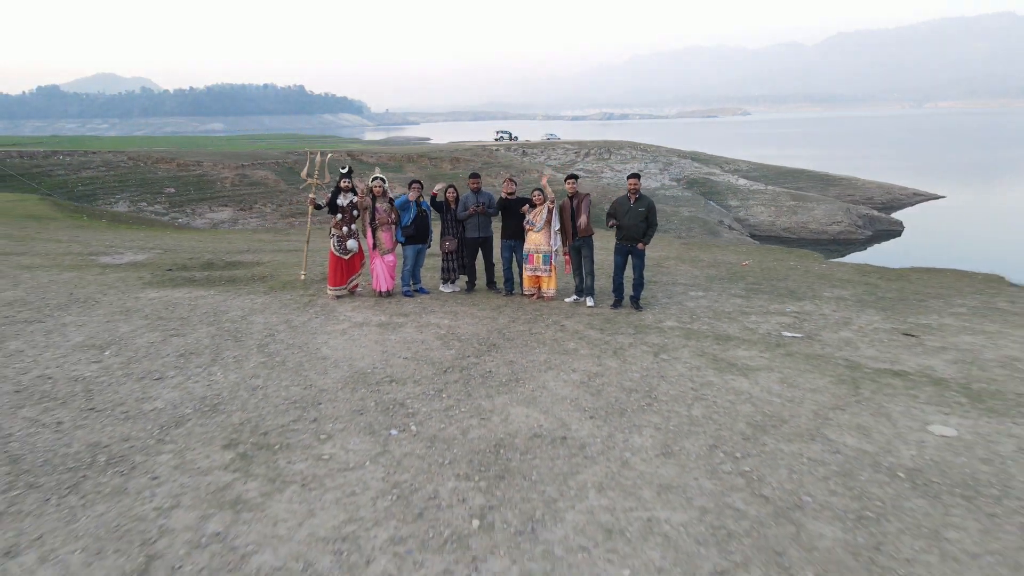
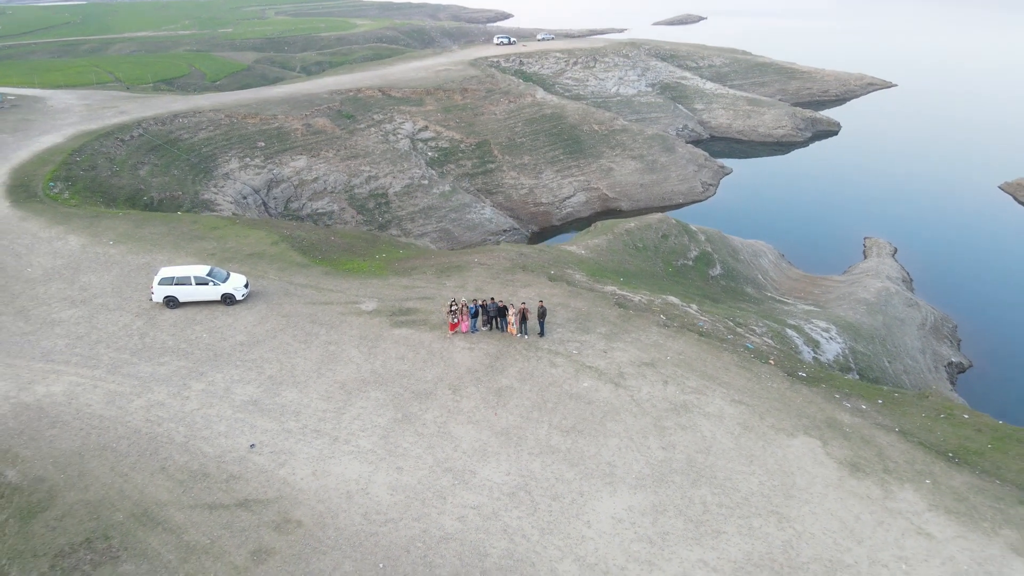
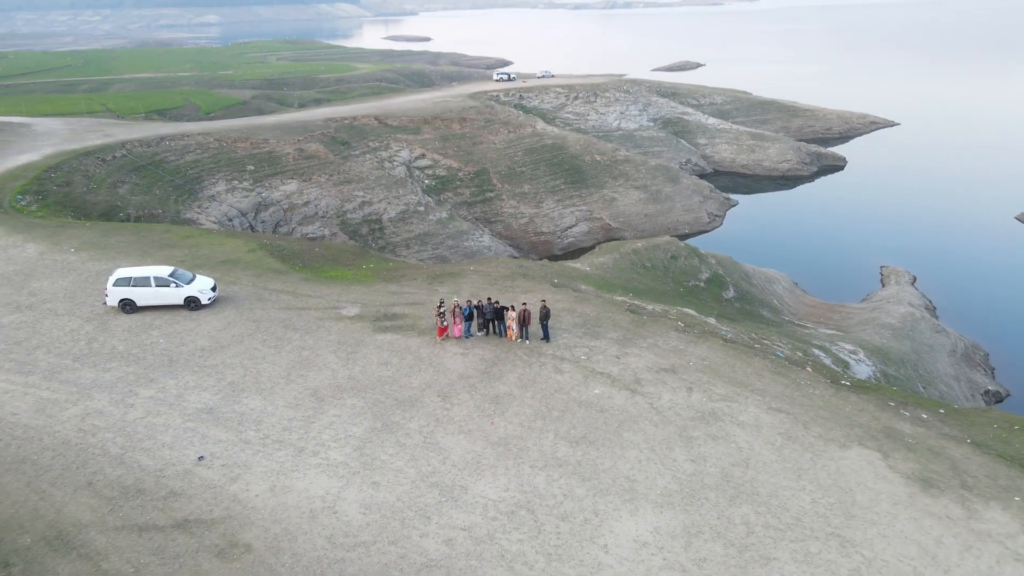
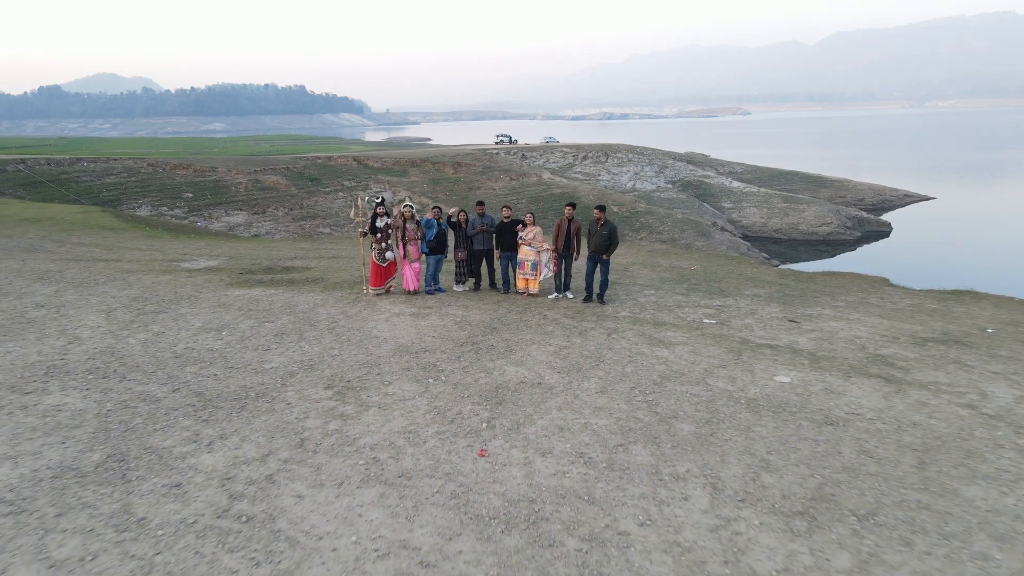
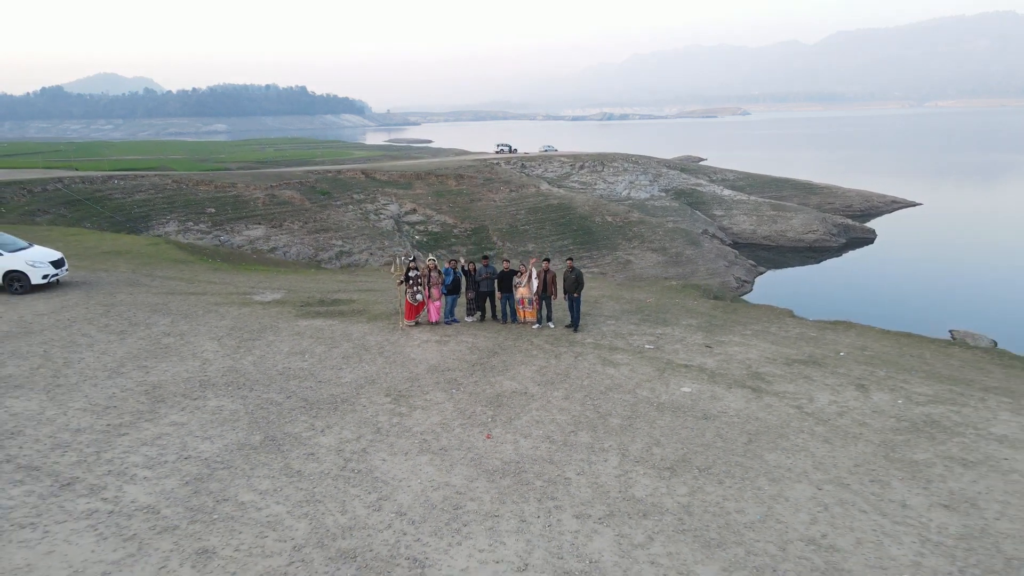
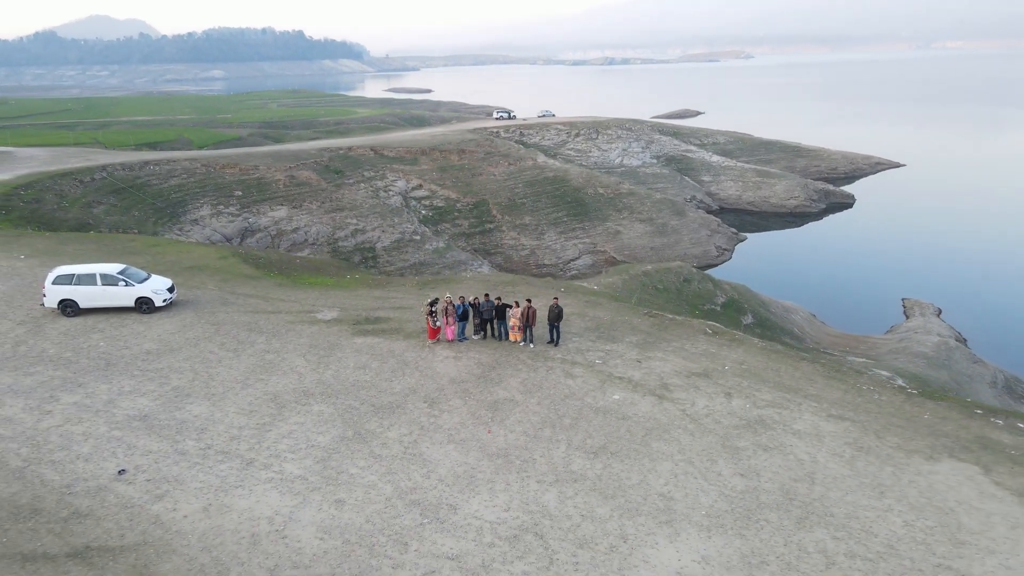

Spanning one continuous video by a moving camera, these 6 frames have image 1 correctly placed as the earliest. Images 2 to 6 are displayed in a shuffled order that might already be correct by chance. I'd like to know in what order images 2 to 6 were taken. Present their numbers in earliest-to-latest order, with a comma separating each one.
4, 5, 6, 3, 2
